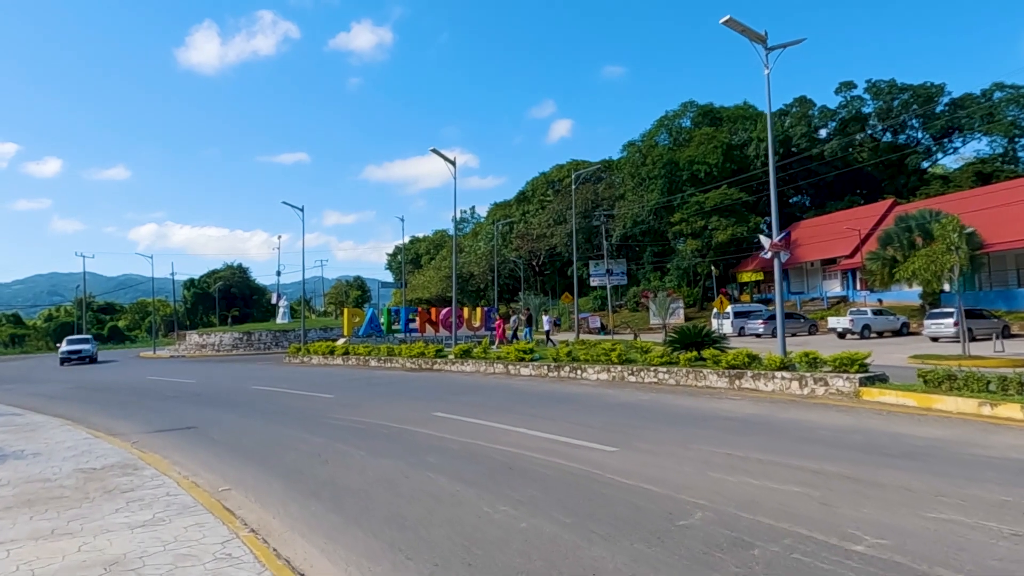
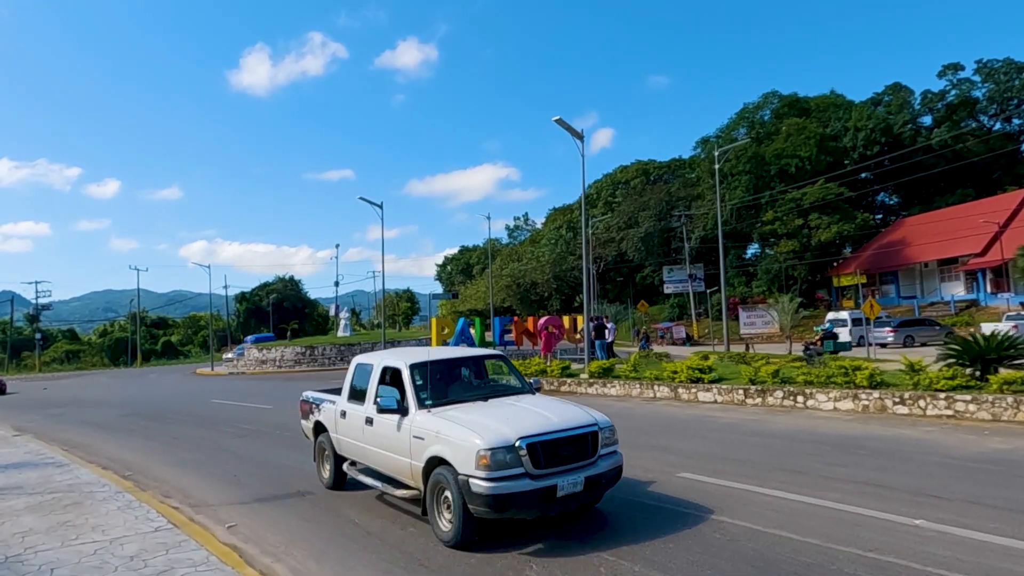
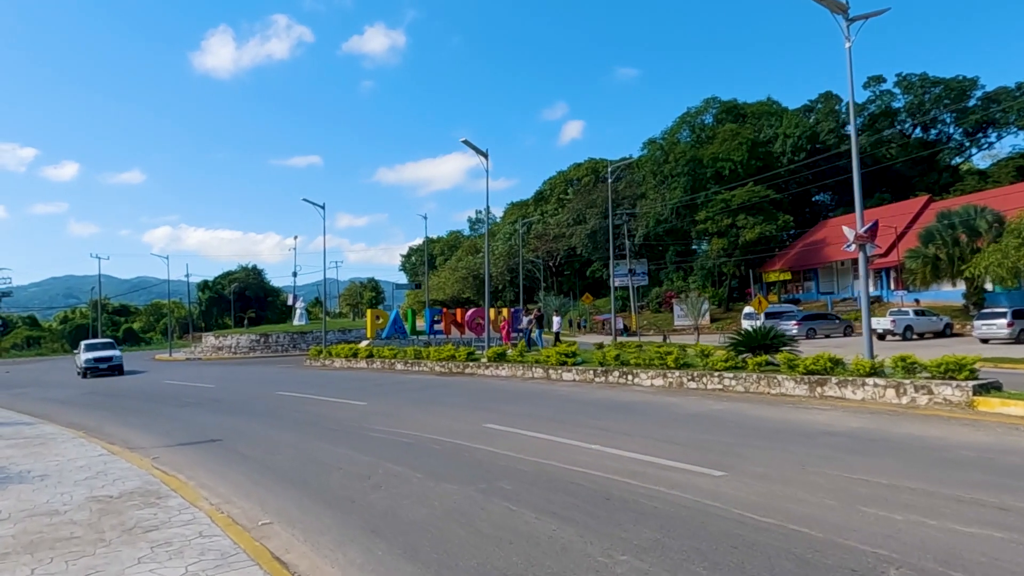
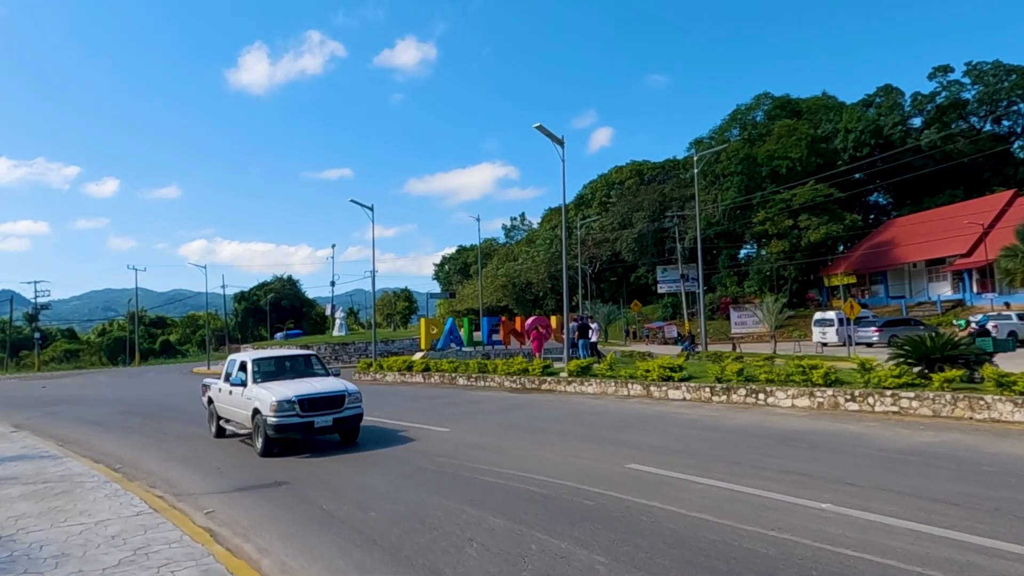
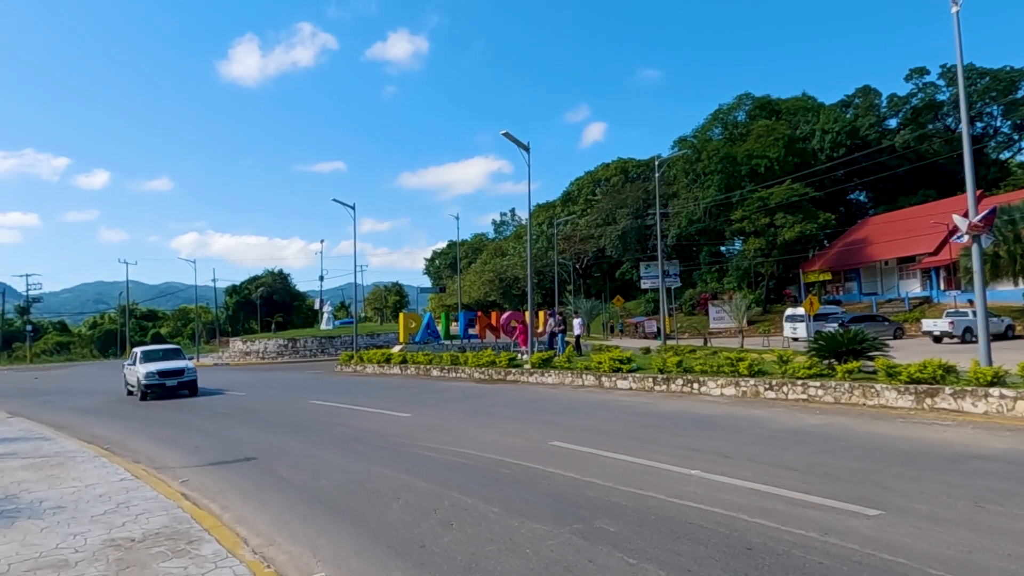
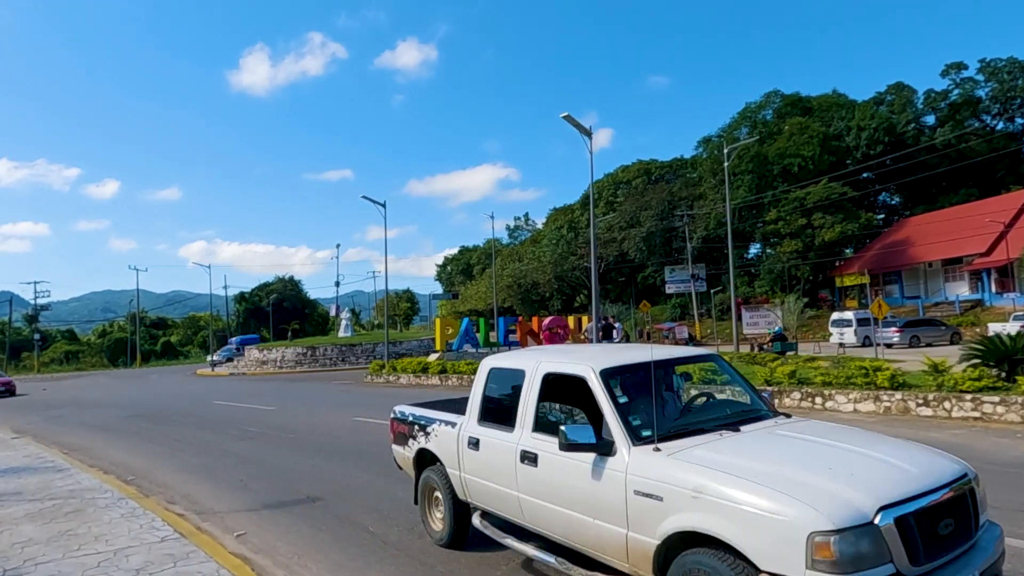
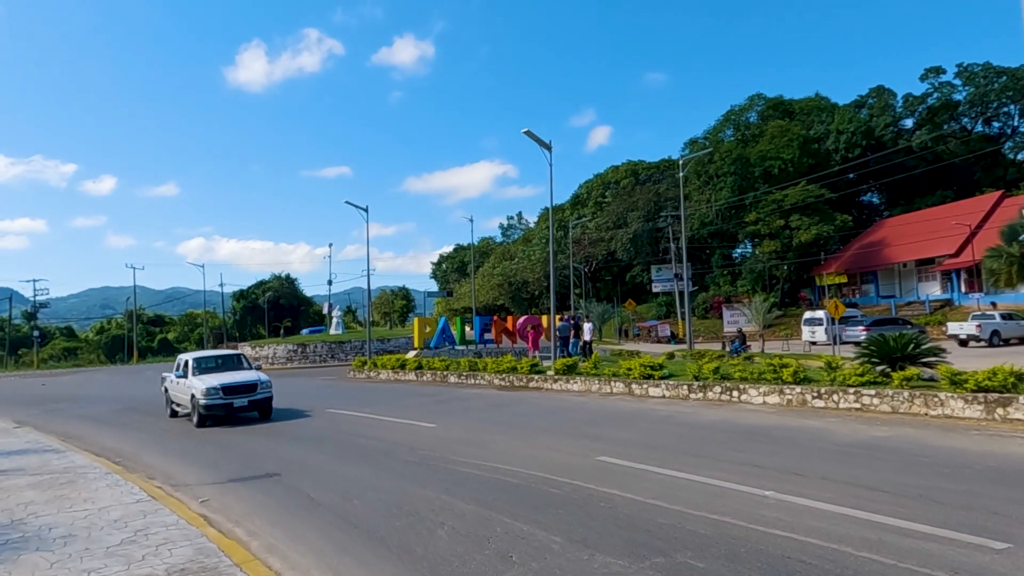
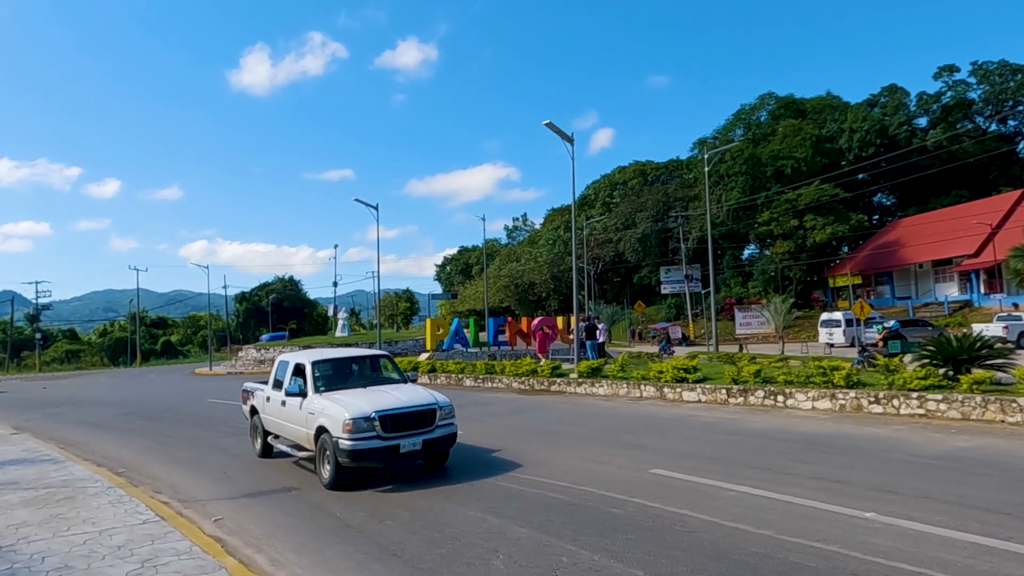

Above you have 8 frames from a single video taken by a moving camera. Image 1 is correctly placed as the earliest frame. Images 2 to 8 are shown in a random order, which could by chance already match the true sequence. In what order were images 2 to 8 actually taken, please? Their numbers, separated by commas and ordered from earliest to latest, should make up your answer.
3, 5, 7, 4, 8, 2, 6
